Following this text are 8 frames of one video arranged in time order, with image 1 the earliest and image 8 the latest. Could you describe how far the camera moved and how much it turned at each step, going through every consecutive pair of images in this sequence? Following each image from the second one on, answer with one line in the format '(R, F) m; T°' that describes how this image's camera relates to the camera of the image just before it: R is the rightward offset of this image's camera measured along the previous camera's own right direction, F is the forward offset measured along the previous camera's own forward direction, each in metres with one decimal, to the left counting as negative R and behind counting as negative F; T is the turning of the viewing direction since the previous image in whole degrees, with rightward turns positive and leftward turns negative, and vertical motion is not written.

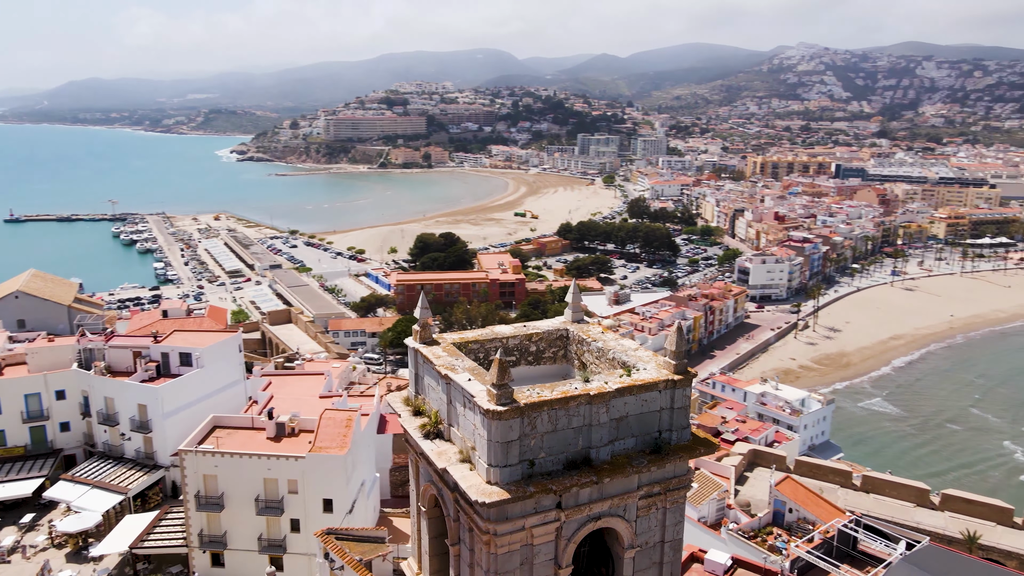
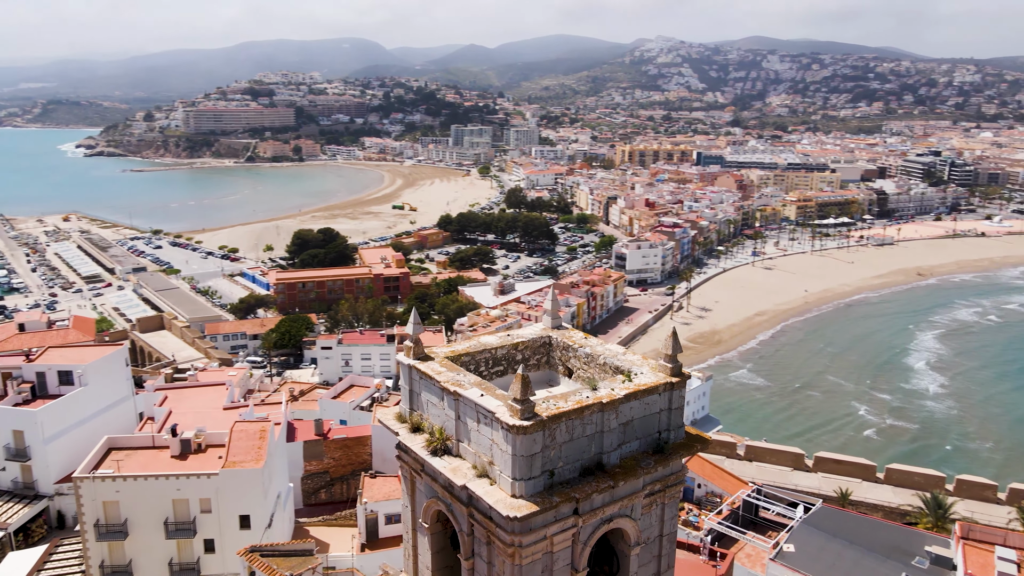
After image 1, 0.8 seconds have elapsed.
(-0.8, 0.0) m; +9°
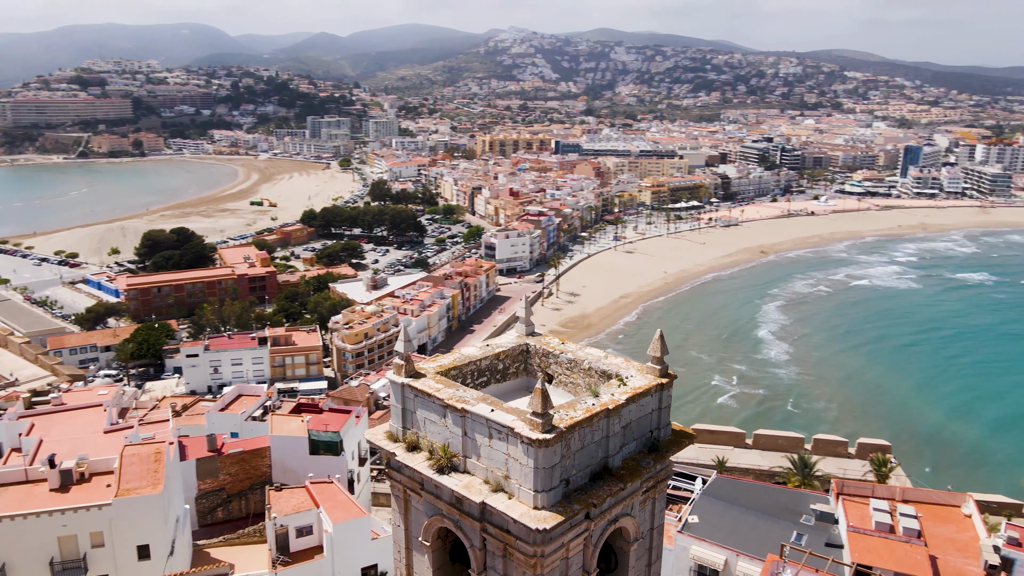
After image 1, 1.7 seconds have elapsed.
(-0.8, 0.0) m; +10°
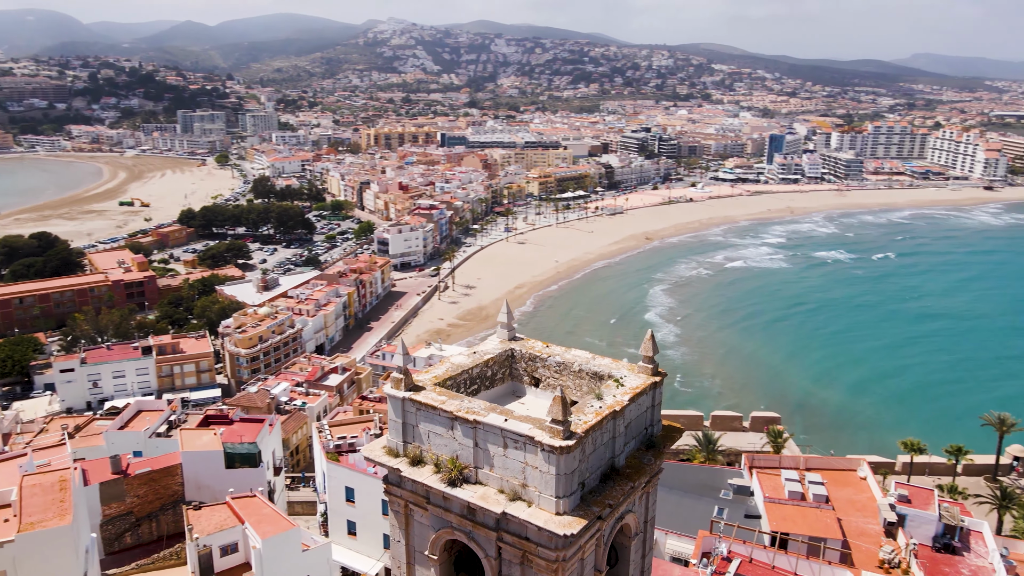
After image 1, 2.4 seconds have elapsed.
(-0.7, 0.0) m; +8°
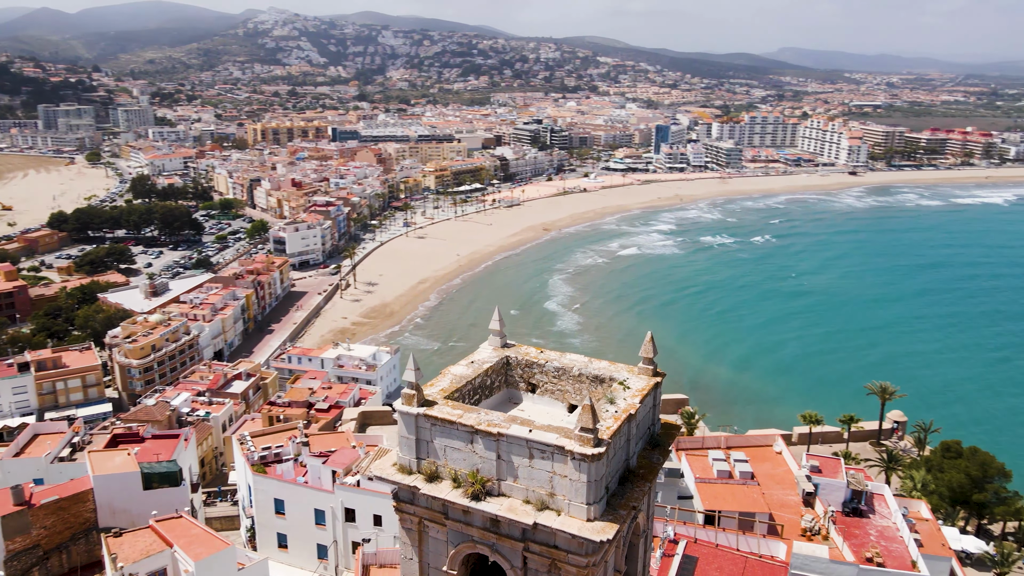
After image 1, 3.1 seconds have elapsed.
(-0.7, +0.1) m; +8°
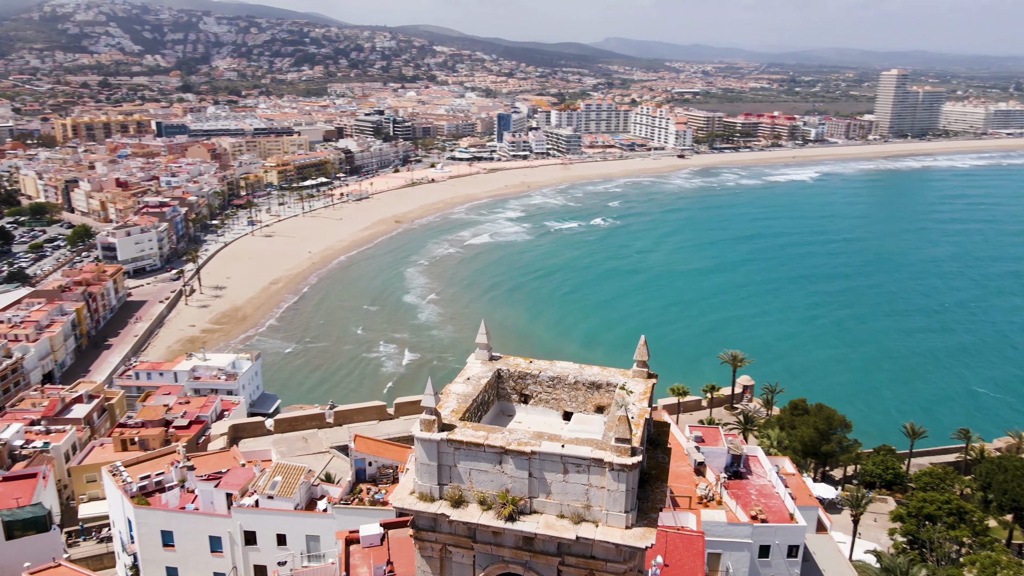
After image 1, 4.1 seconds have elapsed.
(-1.0, +0.1) m; +11°
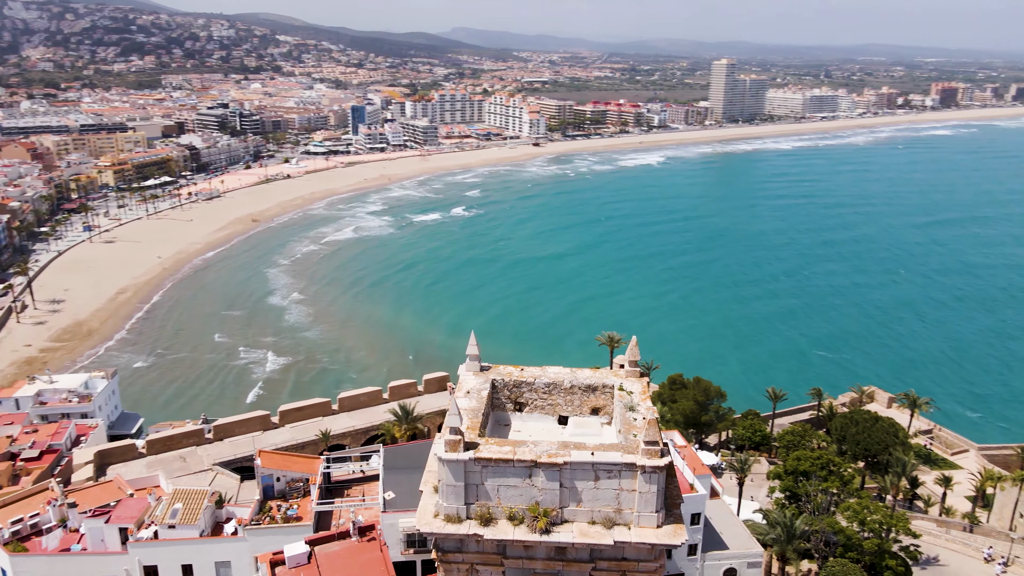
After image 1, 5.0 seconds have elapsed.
(-1.0, +0.1) m; +10°
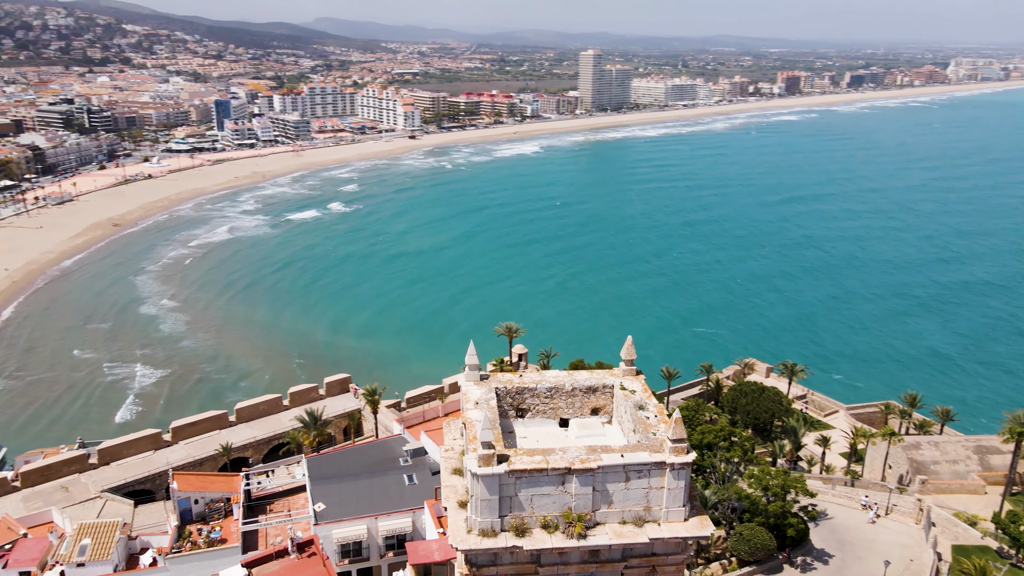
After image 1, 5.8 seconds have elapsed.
(-0.9, +0.1) m; +9°
